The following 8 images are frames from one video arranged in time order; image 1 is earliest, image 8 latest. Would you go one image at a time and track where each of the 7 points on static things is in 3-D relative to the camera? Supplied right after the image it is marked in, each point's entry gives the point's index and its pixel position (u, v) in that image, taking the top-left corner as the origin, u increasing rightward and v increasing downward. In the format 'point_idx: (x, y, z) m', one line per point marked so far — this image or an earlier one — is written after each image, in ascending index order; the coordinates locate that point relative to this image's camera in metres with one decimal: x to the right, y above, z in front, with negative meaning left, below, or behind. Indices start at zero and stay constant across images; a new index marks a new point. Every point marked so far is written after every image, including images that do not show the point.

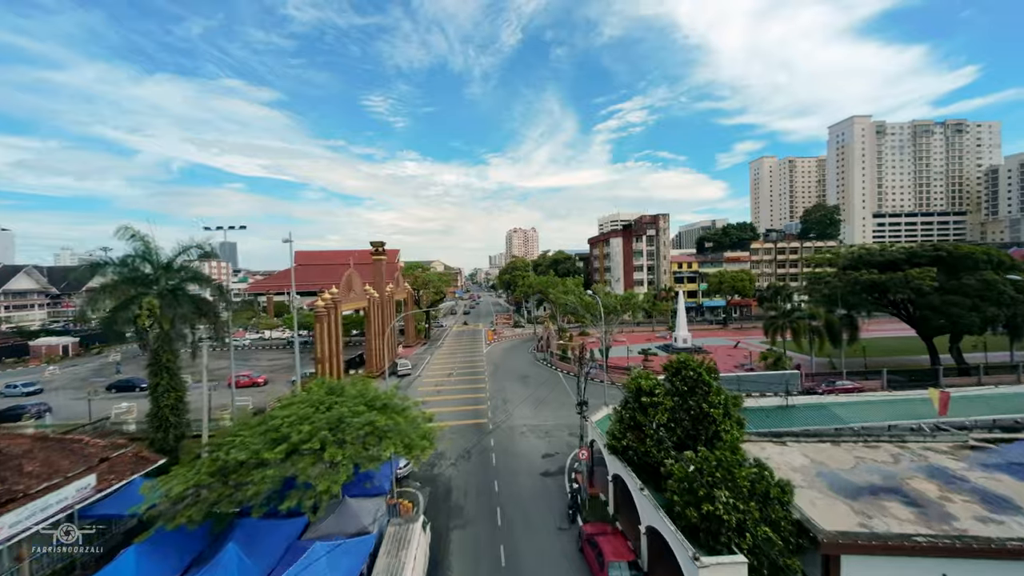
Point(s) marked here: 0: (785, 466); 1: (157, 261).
0: (+8.7, -5.7, +12.1) m
1: (-16.2, +1.2, +17.5) m
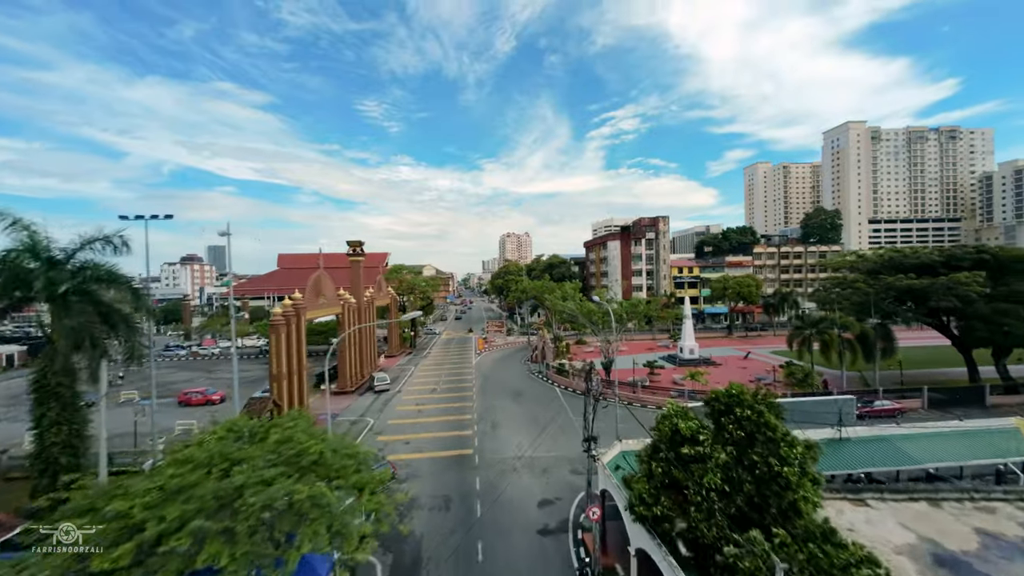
0: (+8.4, -5.8, +8.5) m
1: (-16.6, +1.1, +13.6) m
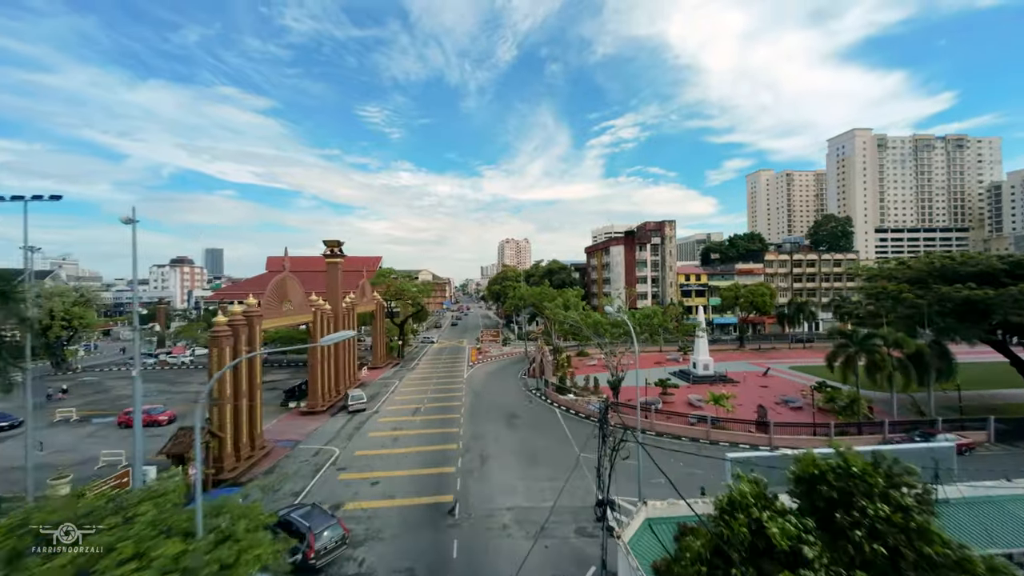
0: (+8.0, -6.0, +4.8) m
1: (-16.9, +1.1, +9.9) m
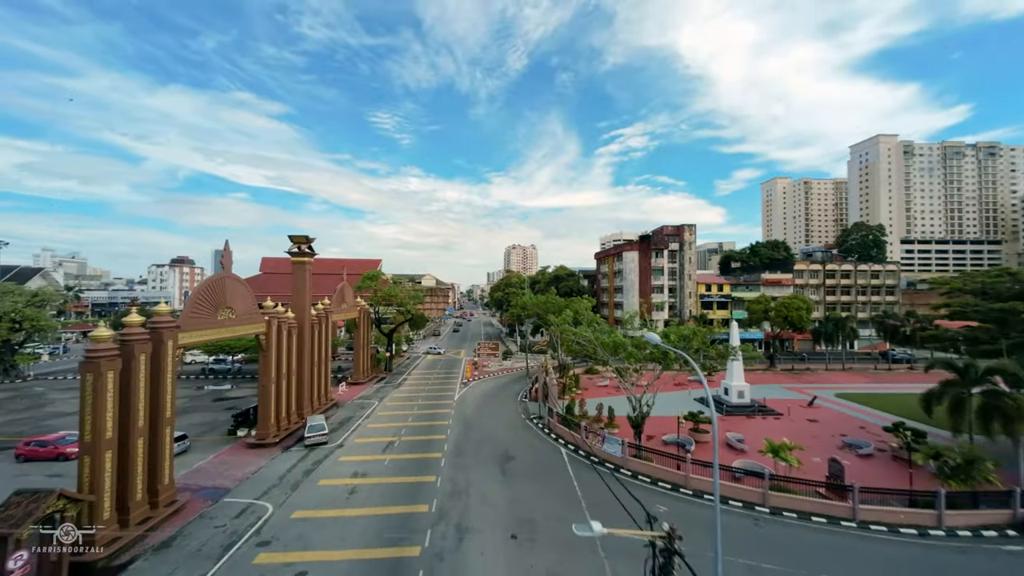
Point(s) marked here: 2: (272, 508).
0: (+7.4, -6.3, -0.5) m
1: (-17.3, +1.2, +5.2) m
2: (-9.8, -9.0, +15.6) m
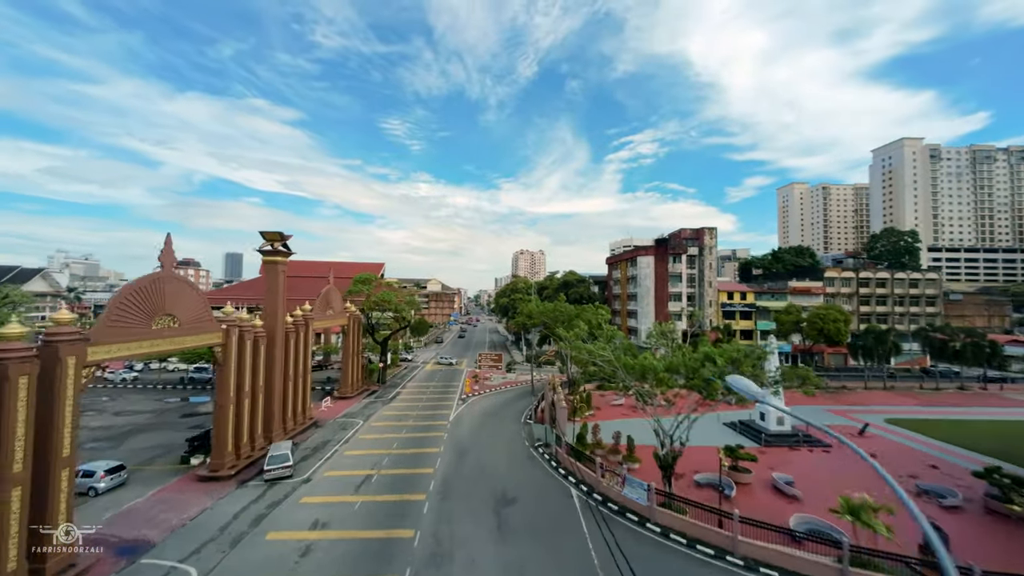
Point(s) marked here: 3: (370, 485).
0: (+7.0, -6.3, -4.3) m
1: (-17.5, +1.4, +2.0) m
2: (-10.0, -9.1, +12.1) m
3: (-6.7, -9.3, +18.1) m
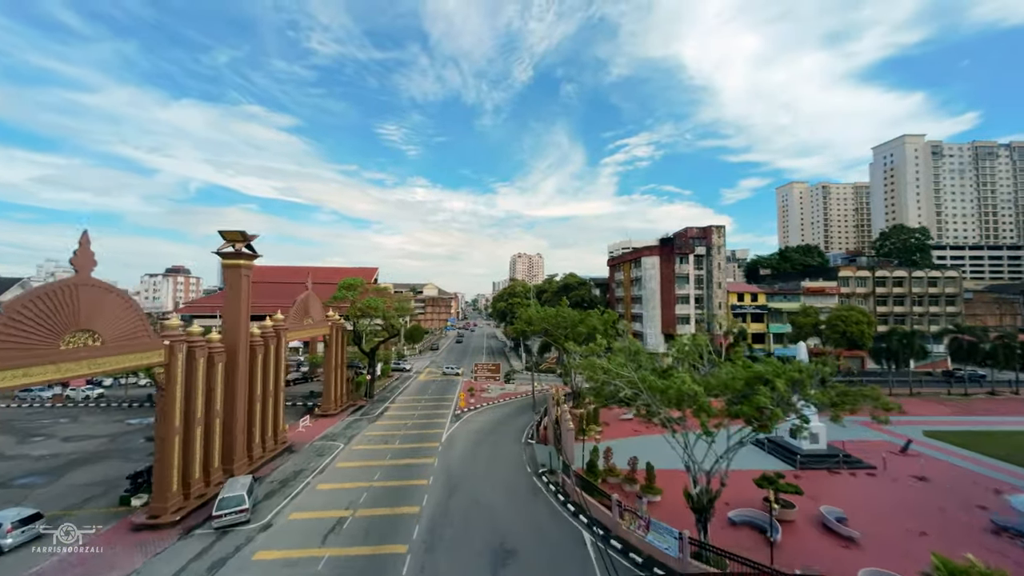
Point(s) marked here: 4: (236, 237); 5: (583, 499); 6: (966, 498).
0: (+7.1, -6.2, -7.2) m
1: (-17.5, +1.1, -1.0) m
2: (-9.9, -9.3, +9.1) m
3: (-6.7, -9.6, +15.1) m
4: (-14.4, +2.7, +20.0) m
5: (+3.0, -9.3, +17.0) m
6: (+20.8, -9.6, +17.4) m
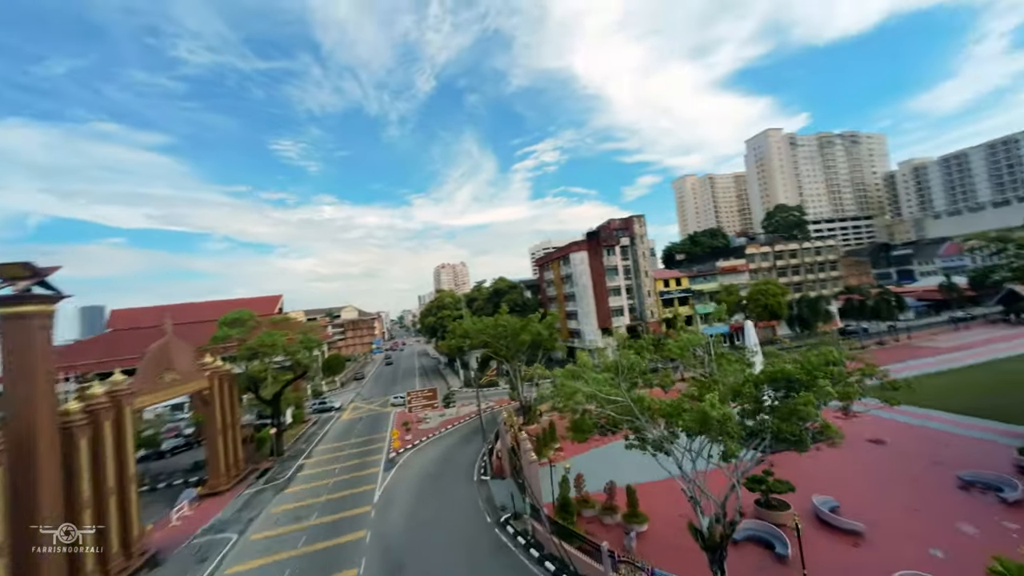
0: (+9.9, -5.0, -9.3) m
1: (-16.2, -0.7, -7.8) m
2: (-9.4, -10.5, +3.4) m
3: (-7.5, -10.6, +10.0) m
4: (-17.3, +0.6, +13.4) m
5: (+1.7, -9.3, +13.7) m
6: (+19.0, -7.7, +17.5) m
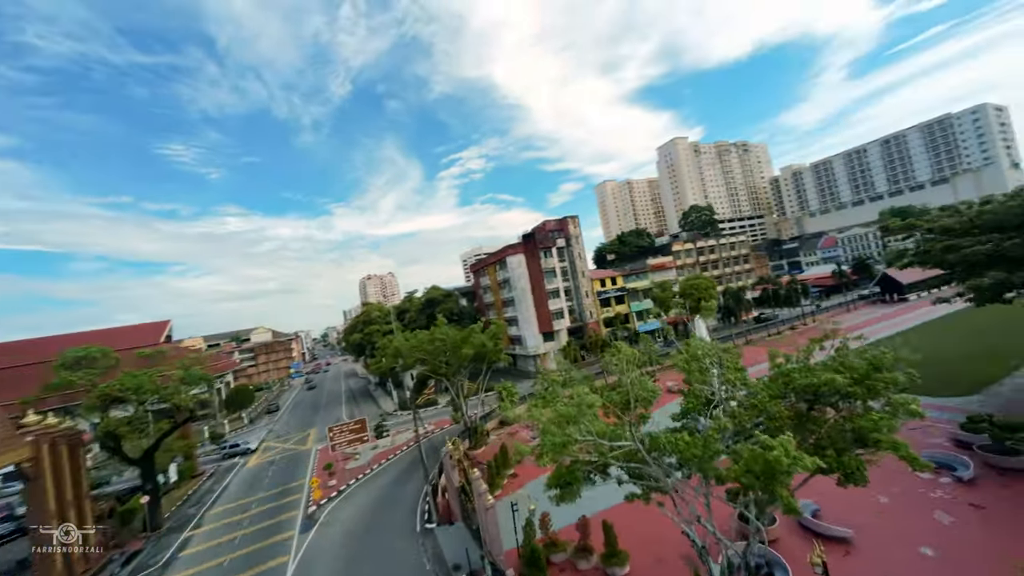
0: (+12.4, -4.2, -10.2) m
1: (-13.7, -1.2, -13.3) m
2: (-8.5, -11.0, -1.2) m
3: (-7.7, -11.1, +5.6) m
4: (-18.6, -0.5, +7.3) m
5: (+0.5, -9.4, +10.9) m
6: (+16.8, -7.0, +17.7) m
